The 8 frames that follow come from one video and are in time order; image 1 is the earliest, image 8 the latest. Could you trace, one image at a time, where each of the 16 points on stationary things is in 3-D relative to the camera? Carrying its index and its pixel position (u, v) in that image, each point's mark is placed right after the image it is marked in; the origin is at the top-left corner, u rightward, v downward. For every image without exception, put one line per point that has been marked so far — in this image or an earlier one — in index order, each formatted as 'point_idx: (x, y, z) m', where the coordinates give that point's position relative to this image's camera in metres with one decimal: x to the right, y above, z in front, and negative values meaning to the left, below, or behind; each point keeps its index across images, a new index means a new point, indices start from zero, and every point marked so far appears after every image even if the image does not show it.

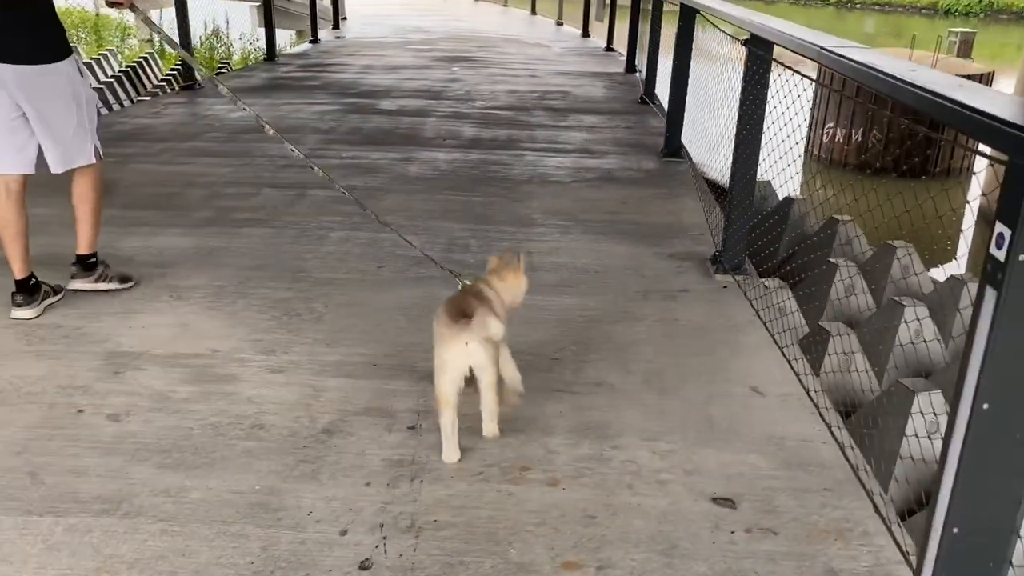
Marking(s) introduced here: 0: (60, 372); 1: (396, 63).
0: (-1.1, -0.2, +2.2) m
1: (-1.2, +2.3, +8.7) m
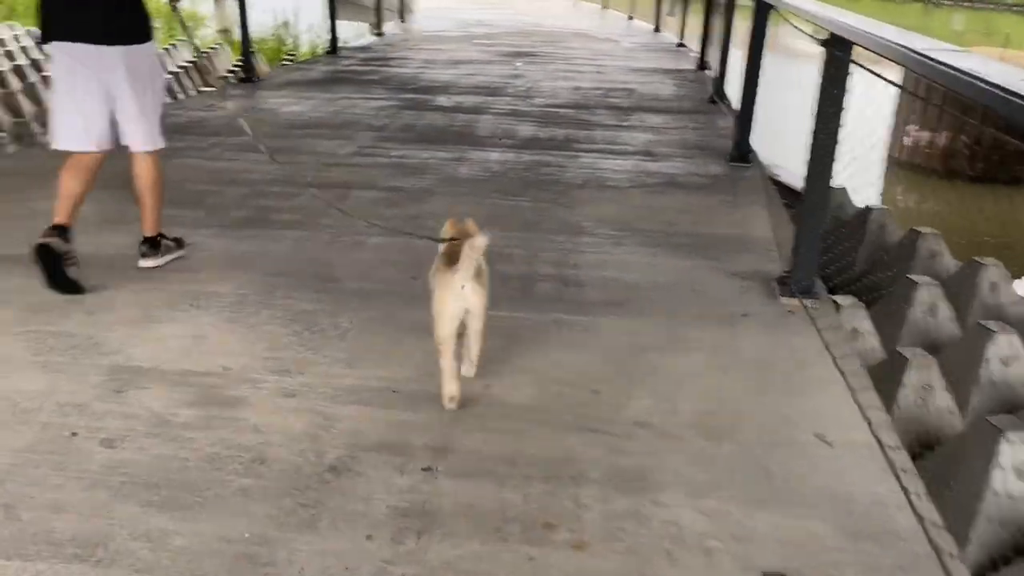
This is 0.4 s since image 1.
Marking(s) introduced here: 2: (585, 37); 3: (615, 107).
0: (-1.1, -0.2, +2.0) m
1: (-0.5, +2.3, +8.5) m
2: (+0.9, +3.2, +11.0) m
3: (+0.7, +1.3, +6.1) m
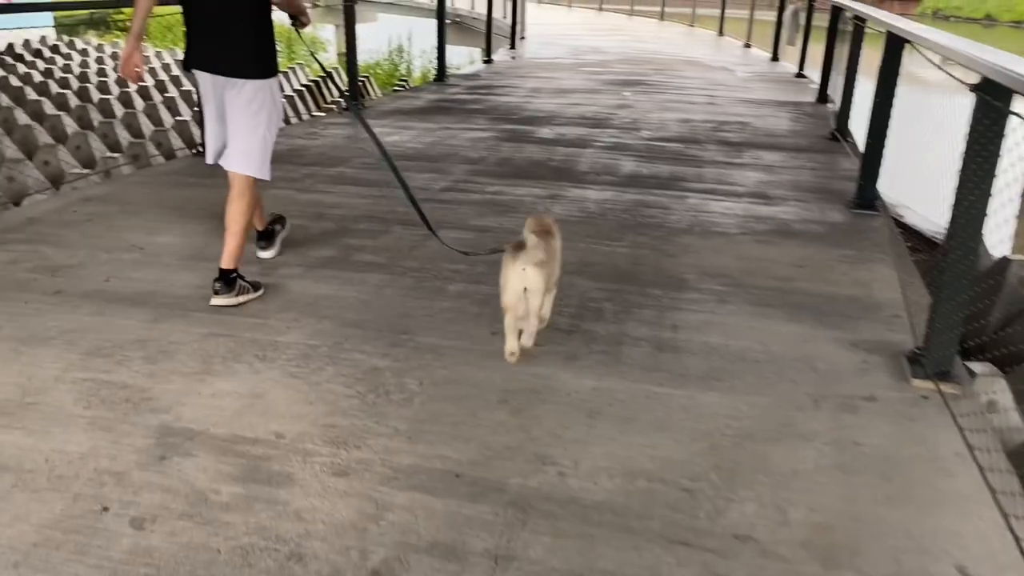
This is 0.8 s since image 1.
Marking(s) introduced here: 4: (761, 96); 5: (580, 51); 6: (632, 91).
0: (-0.9, -0.4, +1.9) m
1: (+0.5, +1.9, +8.3) m
2: (+2.3, +2.7, +10.7) m
3: (+1.4, +1.0, +5.7) m
4: (+2.3, +1.8, +8.0) m
5: (+0.9, +3.3, +12.0) m
6: (+1.1, +1.8, +8.1) m
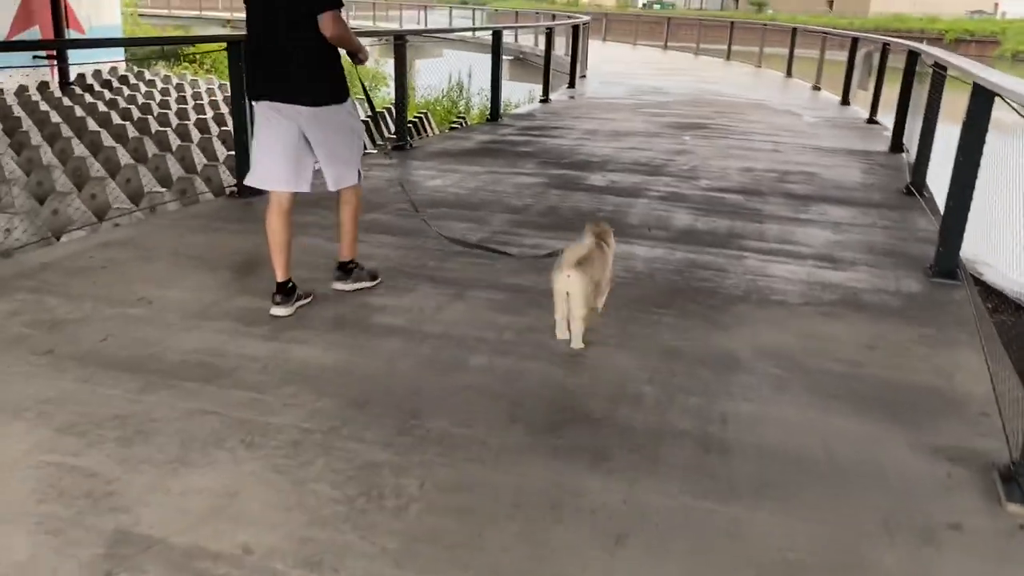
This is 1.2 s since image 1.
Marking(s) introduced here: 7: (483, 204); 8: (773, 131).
0: (-0.9, -0.5, +1.6) m
1: (+1.0, +1.5, +8.0) m
2: (+3.0, +2.1, +10.3) m
3: (+1.7, +0.6, +5.4) m
4: (+2.8, +1.3, +7.6) m
5: (+1.7, +2.7, +11.7) m
6: (+1.6, +1.4, +7.7) m
7: (-0.2, +0.5, +4.9) m
8: (+2.5, +1.5, +8.4) m
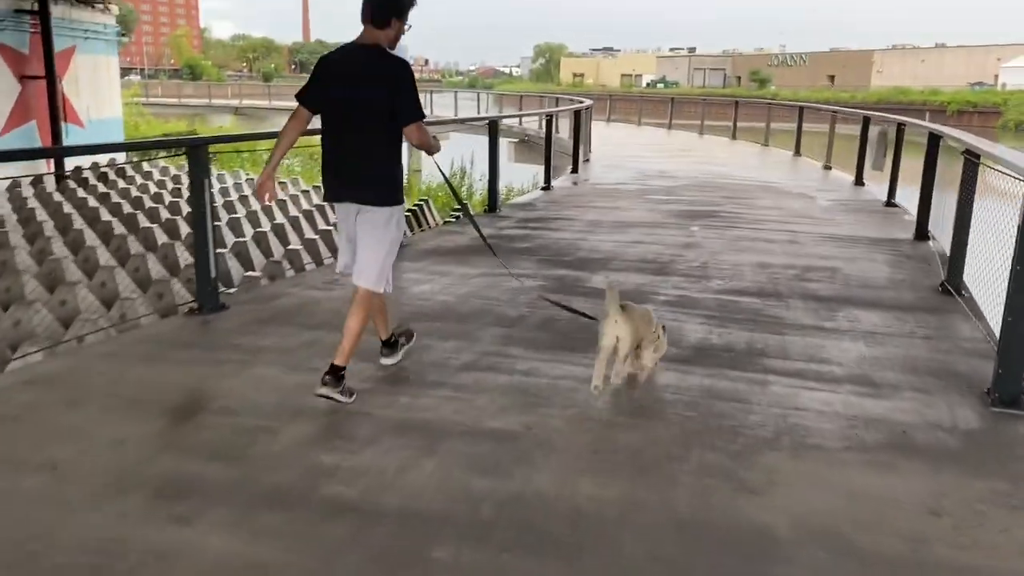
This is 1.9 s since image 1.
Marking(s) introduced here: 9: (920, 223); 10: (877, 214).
0: (-1.0, -0.9, +1.1) m
1: (+1.0, +0.6, +7.6) m
2: (+3.0, +1.1, +9.9) m
3: (+1.7, 0.0, +4.8) m
4: (+2.8, +0.5, +7.1) m
5: (+1.8, +1.5, +11.3) m
6: (+1.6, +0.5, +7.3) m
7: (-0.2, -0.1, +4.3) m
8: (+2.5, +0.7, +7.9) m
9: (+3.2, +0.5, +6.9) m
10: (+3.4, +0.7, +8.2) m
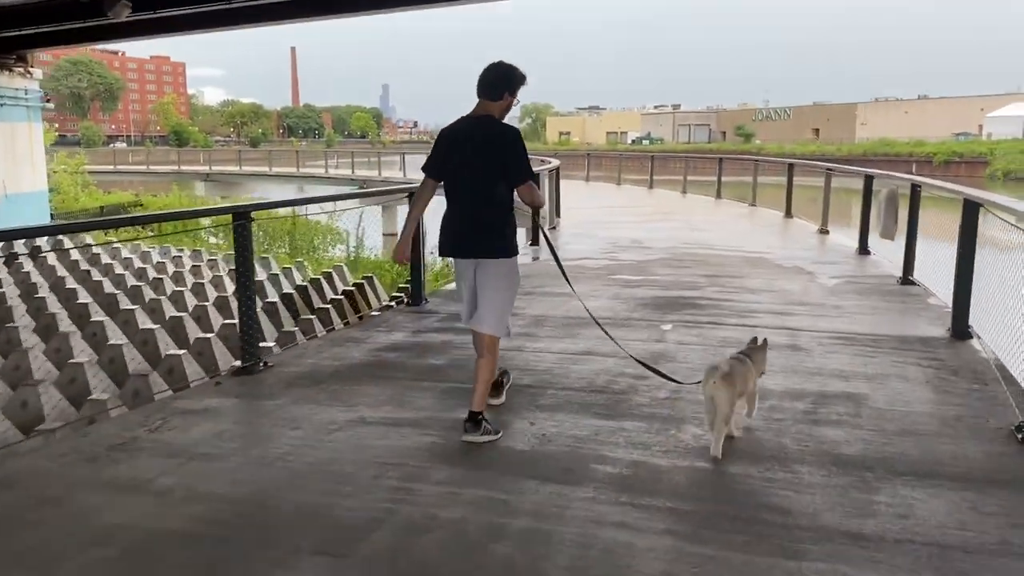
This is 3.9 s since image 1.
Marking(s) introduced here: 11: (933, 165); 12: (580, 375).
0: (-1.4, -1.3, -0.6) m
1: (+0.5, -0.2, +6.0) m
2: (+2.4, +0.2, +8.3) m
3: (+1.2, -0.6, +3.2) m
4: (+2.2, -0.2, +5.5) m
5: (+1.2, +0.5, +9.8) m
6: (+1.1, -0.2, +5.7) m
7: (-0.7, -0.7, +2.7) m
8: (+2.0, -0.1, +6.3) m
9: (+2.7, -0.2, +5.3) m
10: (+2.9, -0.1, +6.6) m
11: (+9.3, +2.7, +19.0) m
12: (+0.3, -0.4, +4.3) m
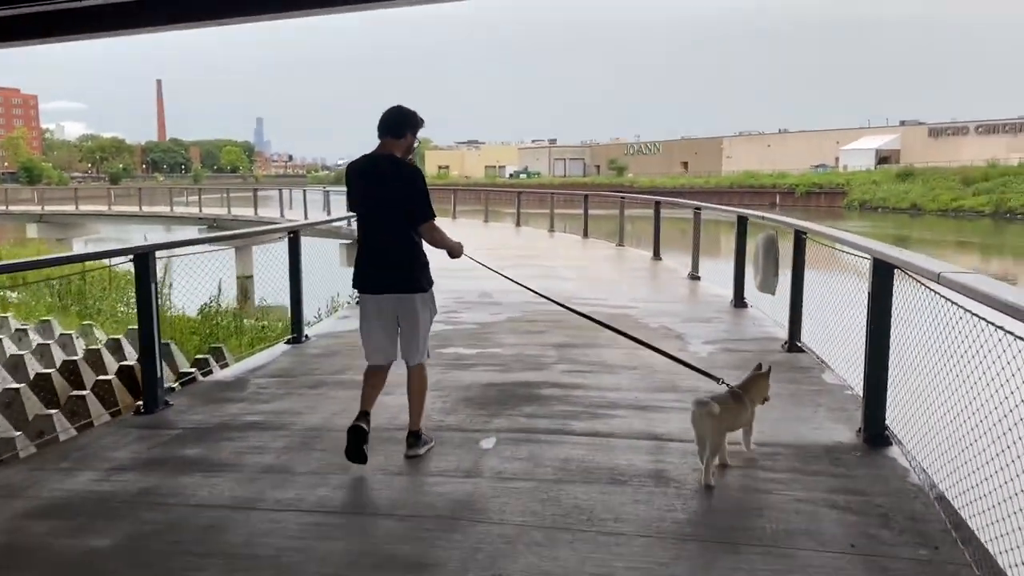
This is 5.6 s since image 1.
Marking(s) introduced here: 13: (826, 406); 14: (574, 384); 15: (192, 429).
0: (-1.6, -1.5, -2.5) m
1: (-0.7, -0.7, +4.4) m
2: (+0.9, -0.3, +6.9) m
3: (+0.4, -1.0, +1.7) m
4: (+1.1, -0.7, +4.1) m
5: (-0.5, -0.2, +8.3) m
6: (0.0, -0.7, +4.1) m
7: (-1.4, -1.1, +0.9) m
8: (+0.8, -0.6, +4.9) m
9: (+1.6, -0.6, +4.0) m
10: (+1.7, -0.5, +5.3) m
11: (+6.3, +1.9, +18.5) m
12: (-0.6, -0.9, +2.7) m
13: (+1.7, -0.6, +4.5) m
14: (+0.4, -0.6, +4.9) m
15: (-1.6, -0.7, +4.3) m
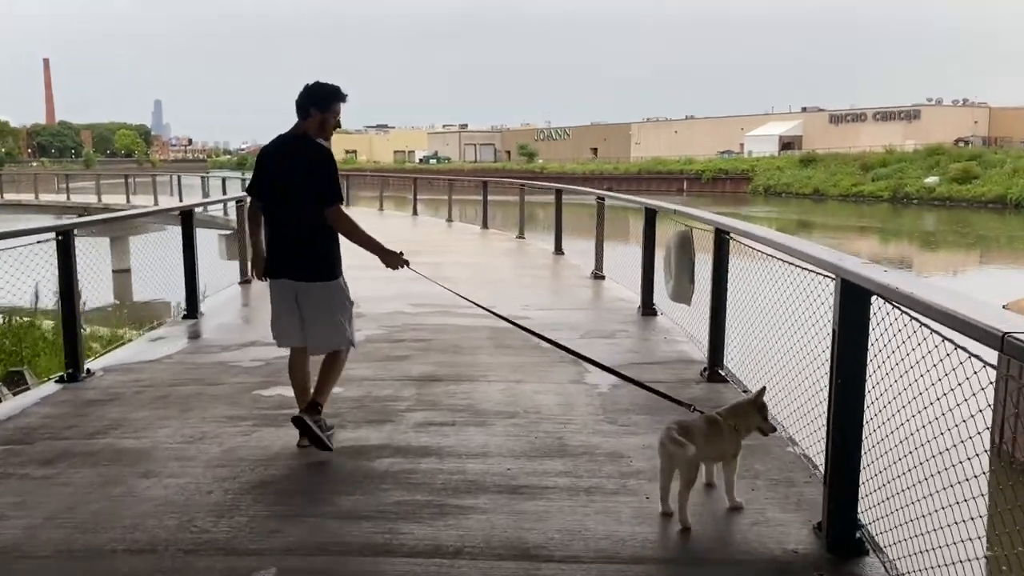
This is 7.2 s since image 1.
0: (-1.6, -1.8, -4.0) m
1: (-1.3, -0.8, +2.9) m
2: (0.0, -0.4, +5.6) m
3: (0.0, -1.1, +0.4) m
4: (+0.5, -0.8, +2.8) m
5: (-1.6, -0.2, +6.8) m
6: (-0.7, -0.8, +2.7) m
7: (-1.7, -1.3, -0.6) m
8: (+0.1, -0.7, +3.6) m
9: (+1.0, -0.7, +2.7) m
10: (+0.9, -0.6, +4.0) m
11: (+4.1, +2.1, +17.6) m
12: (-1.1, -1.0, +1.2) m
13: (+1.0, -0.7, +3.3) m
14: (-0.4, -0.7, +3.6) m
15: (-2.2, -0.8, +2.7) m
